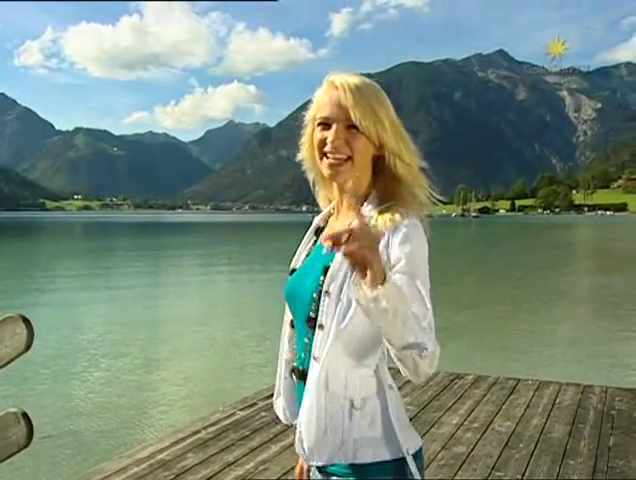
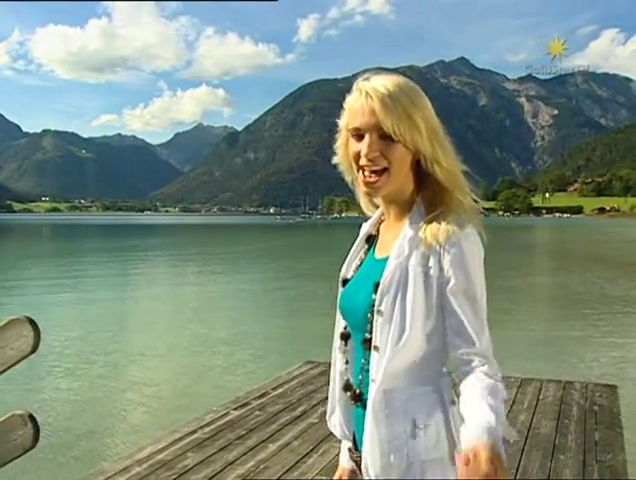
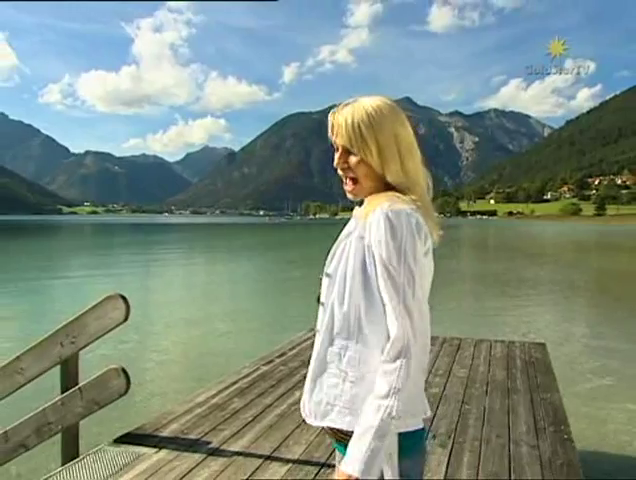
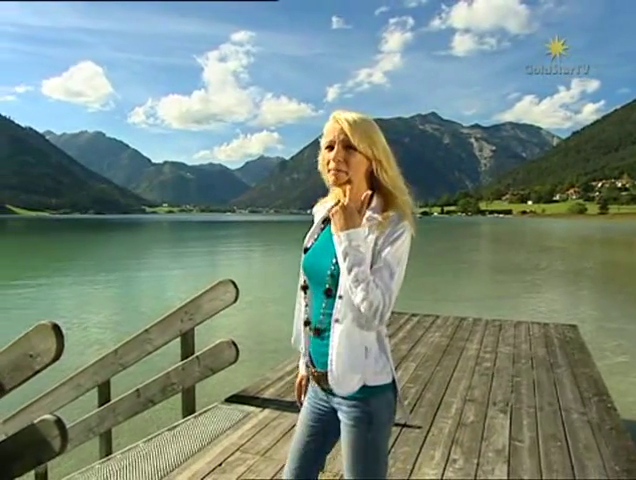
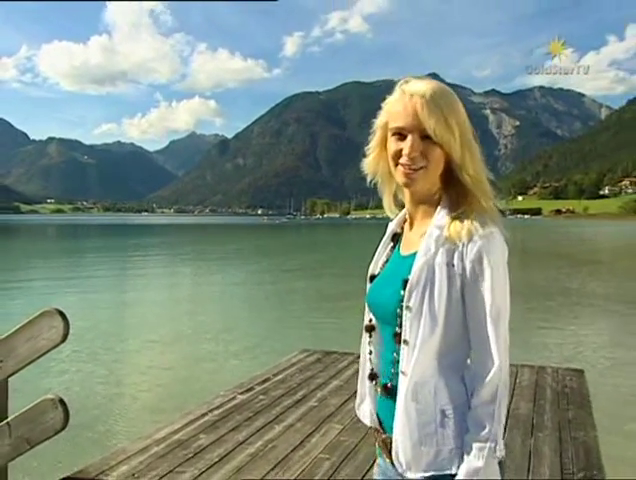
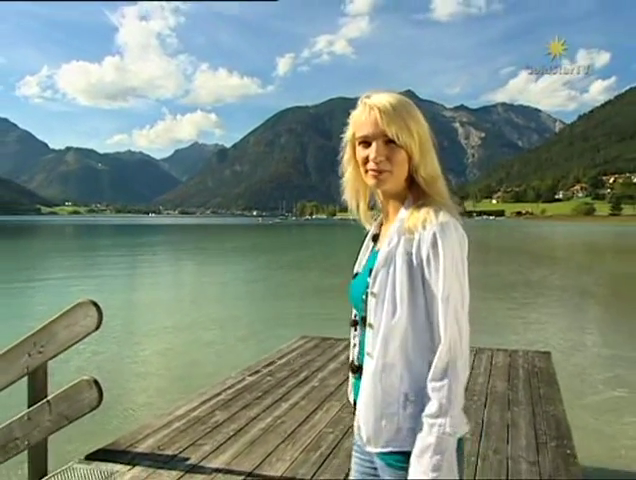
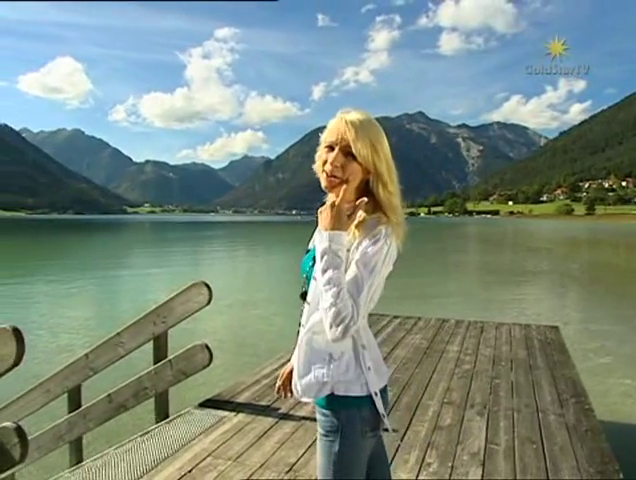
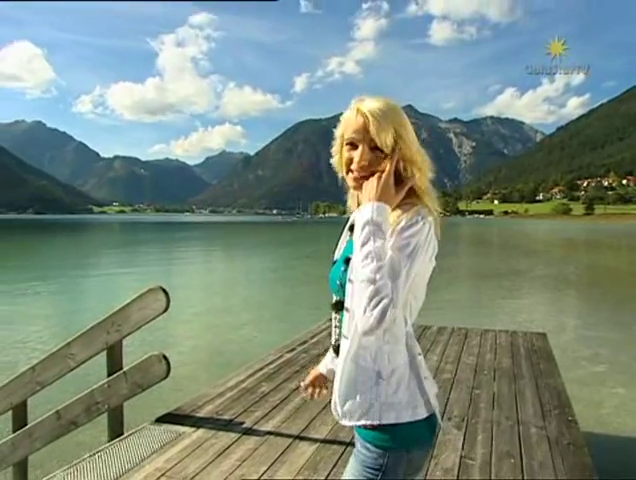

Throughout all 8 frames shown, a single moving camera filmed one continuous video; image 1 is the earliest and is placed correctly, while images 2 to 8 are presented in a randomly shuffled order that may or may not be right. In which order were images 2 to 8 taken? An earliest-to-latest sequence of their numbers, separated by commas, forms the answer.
2, 5, 6, 3, 8, 7, 4
